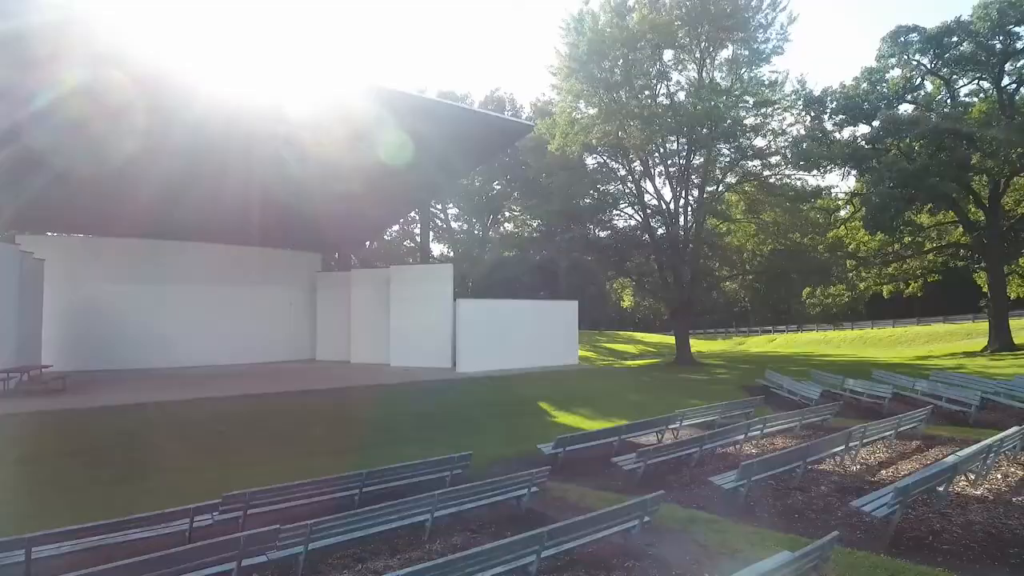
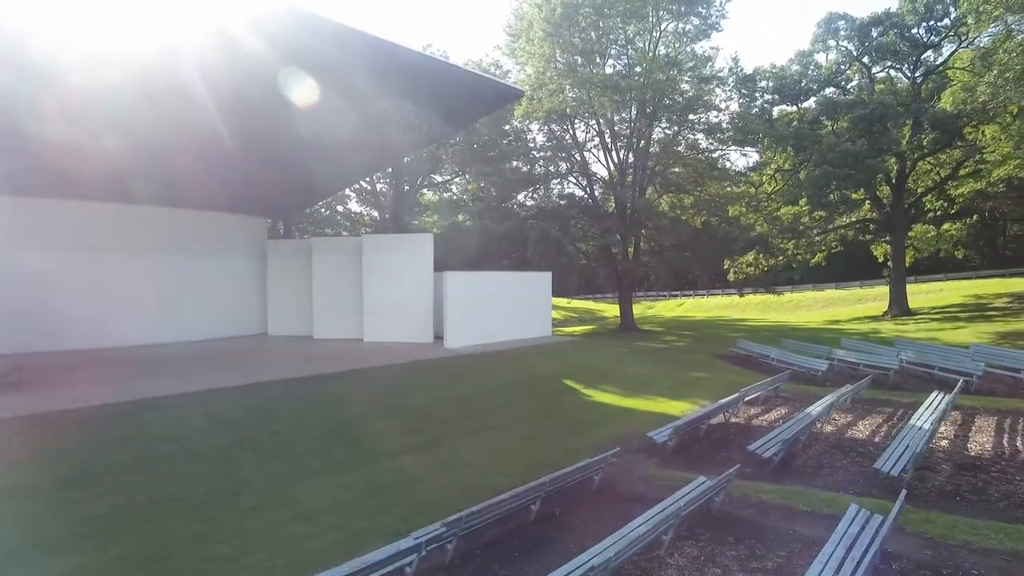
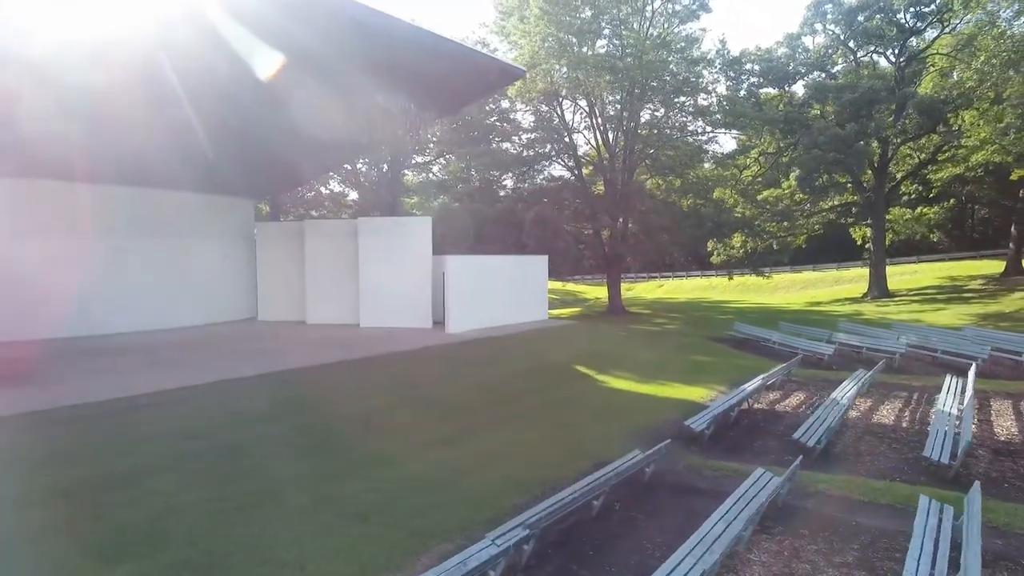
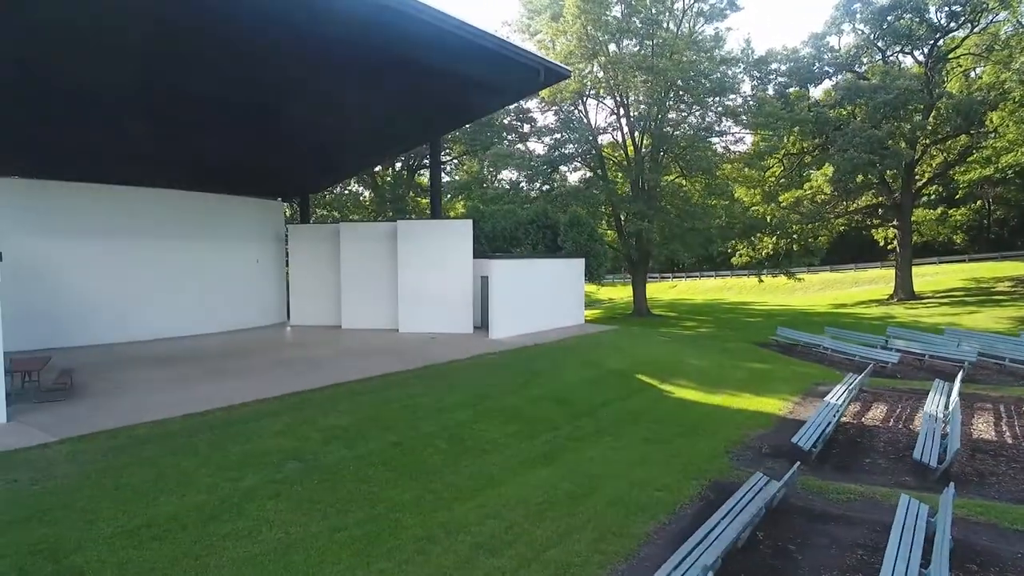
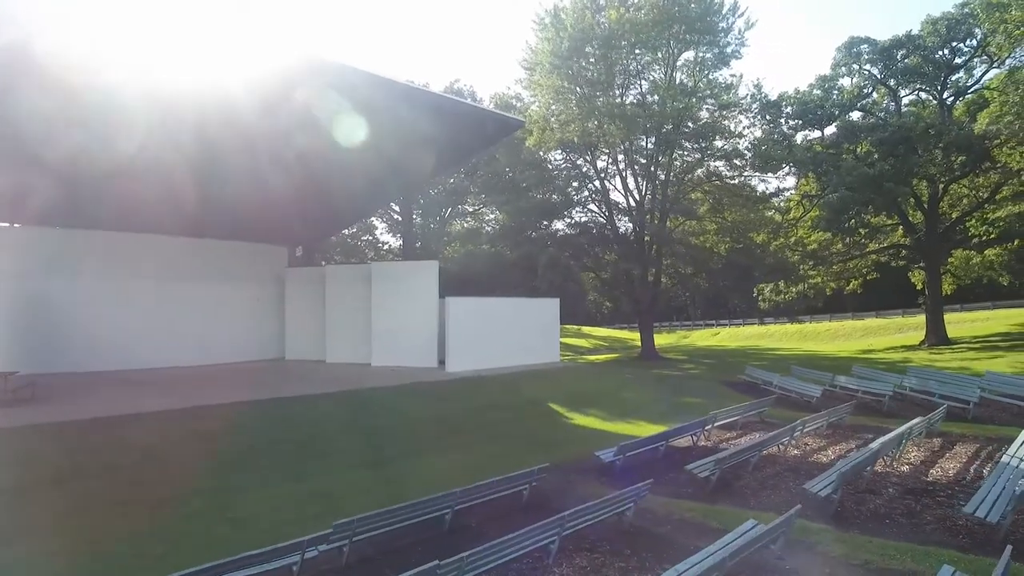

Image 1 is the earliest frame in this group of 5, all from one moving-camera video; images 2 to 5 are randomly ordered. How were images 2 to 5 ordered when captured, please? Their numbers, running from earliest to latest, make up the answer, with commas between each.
5, 2, 3, 4
